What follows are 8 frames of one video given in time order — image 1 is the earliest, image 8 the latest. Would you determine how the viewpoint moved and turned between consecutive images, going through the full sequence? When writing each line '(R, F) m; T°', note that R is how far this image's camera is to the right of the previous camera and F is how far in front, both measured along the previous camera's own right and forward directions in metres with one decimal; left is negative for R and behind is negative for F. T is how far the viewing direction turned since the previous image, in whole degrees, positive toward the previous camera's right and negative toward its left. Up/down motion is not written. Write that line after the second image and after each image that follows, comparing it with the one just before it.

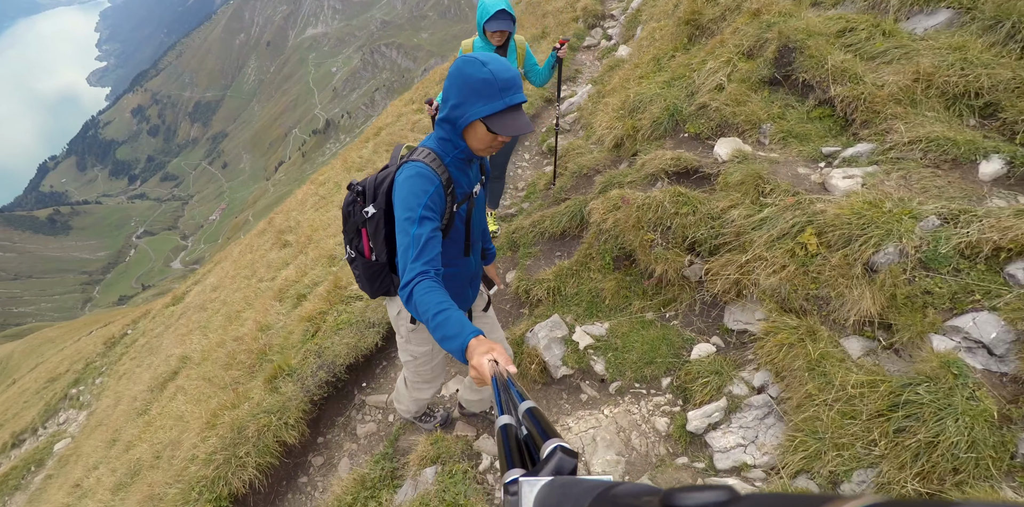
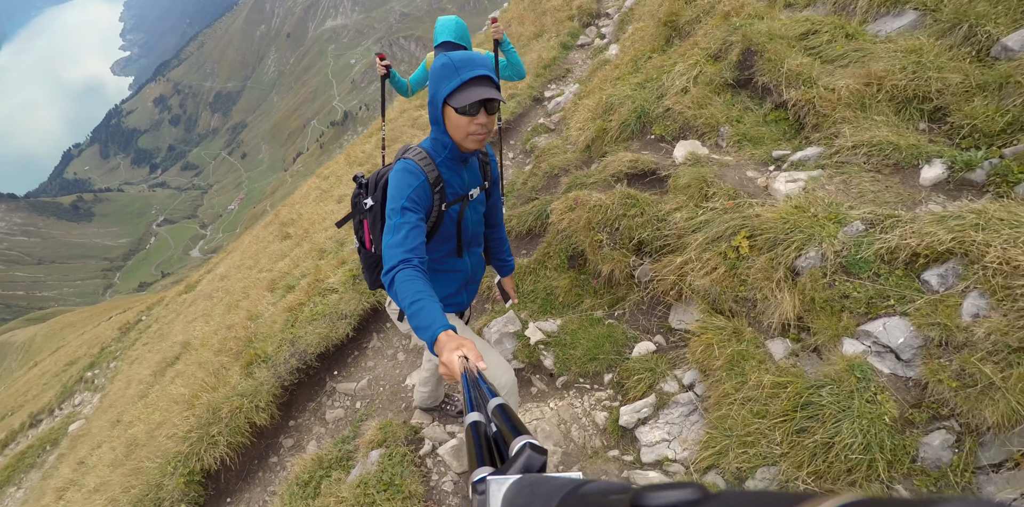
(+0.8, -0.2) m; -1°
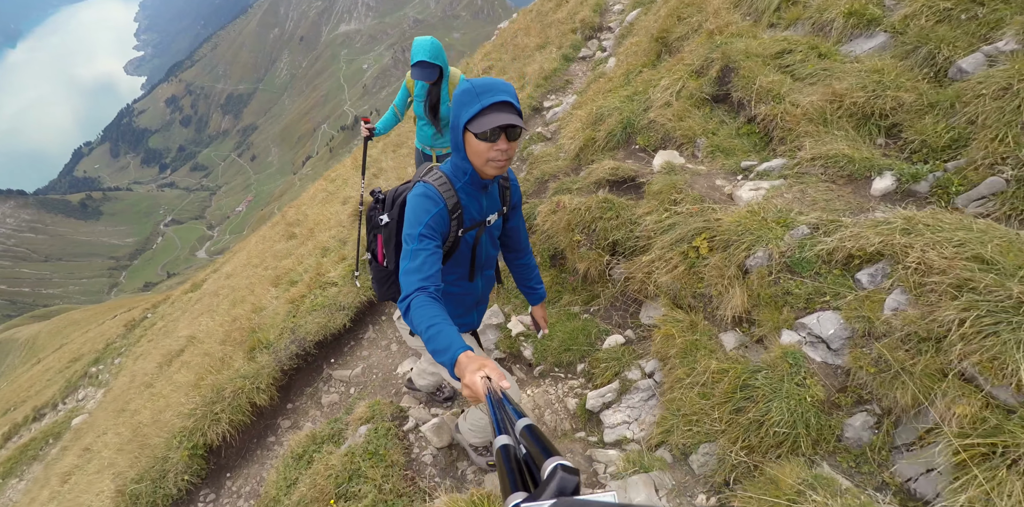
(+0.3, -0.6) m; -1°
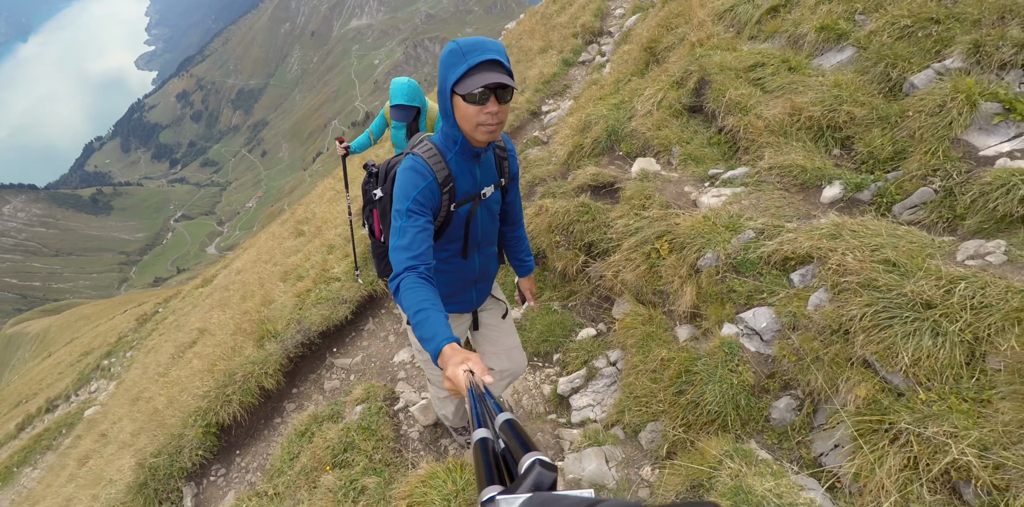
(+0.4, -0.7) m; -1°
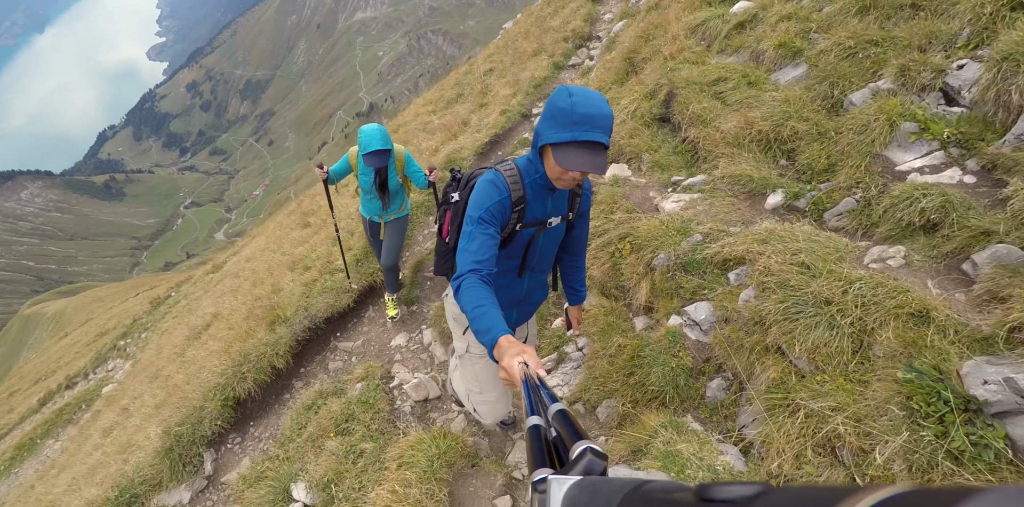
(+0.3, -1.0) m; 0°
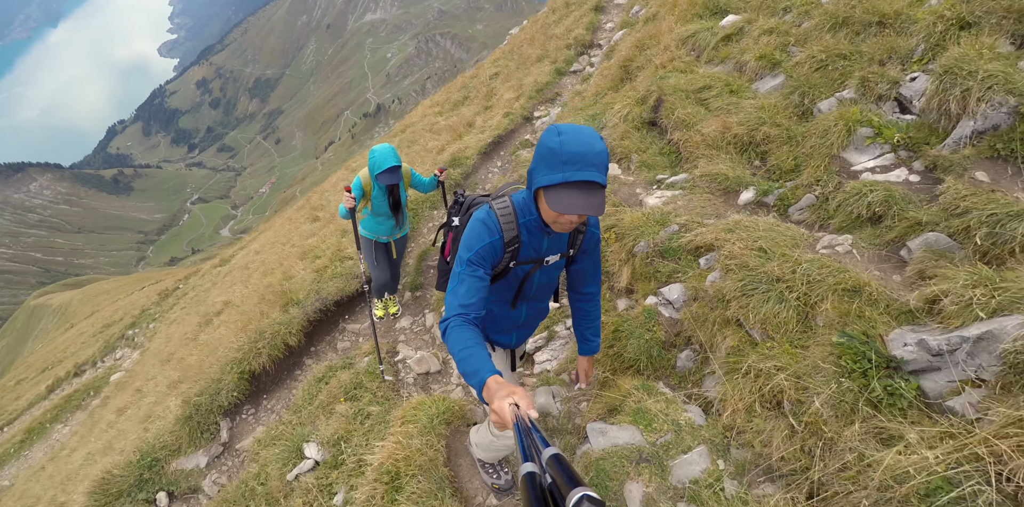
(+0.1, -0.8) m; 0°
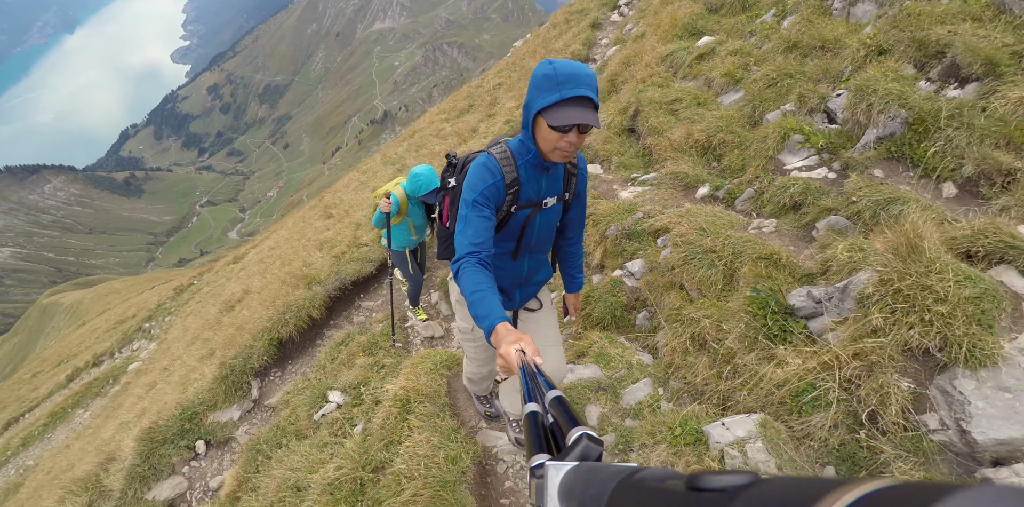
(+0.2, -1.7) m; 0°
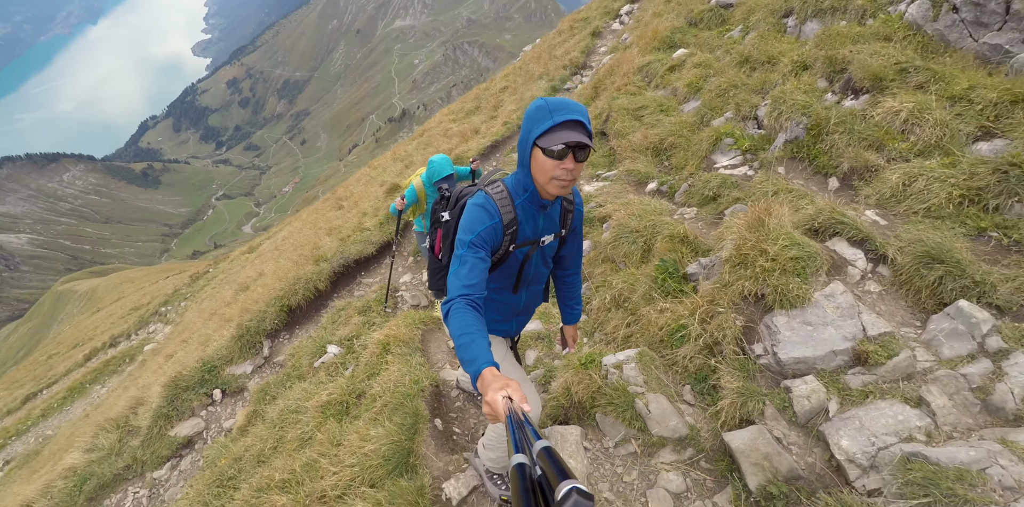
(+1.0, -1.8) m; -1°
